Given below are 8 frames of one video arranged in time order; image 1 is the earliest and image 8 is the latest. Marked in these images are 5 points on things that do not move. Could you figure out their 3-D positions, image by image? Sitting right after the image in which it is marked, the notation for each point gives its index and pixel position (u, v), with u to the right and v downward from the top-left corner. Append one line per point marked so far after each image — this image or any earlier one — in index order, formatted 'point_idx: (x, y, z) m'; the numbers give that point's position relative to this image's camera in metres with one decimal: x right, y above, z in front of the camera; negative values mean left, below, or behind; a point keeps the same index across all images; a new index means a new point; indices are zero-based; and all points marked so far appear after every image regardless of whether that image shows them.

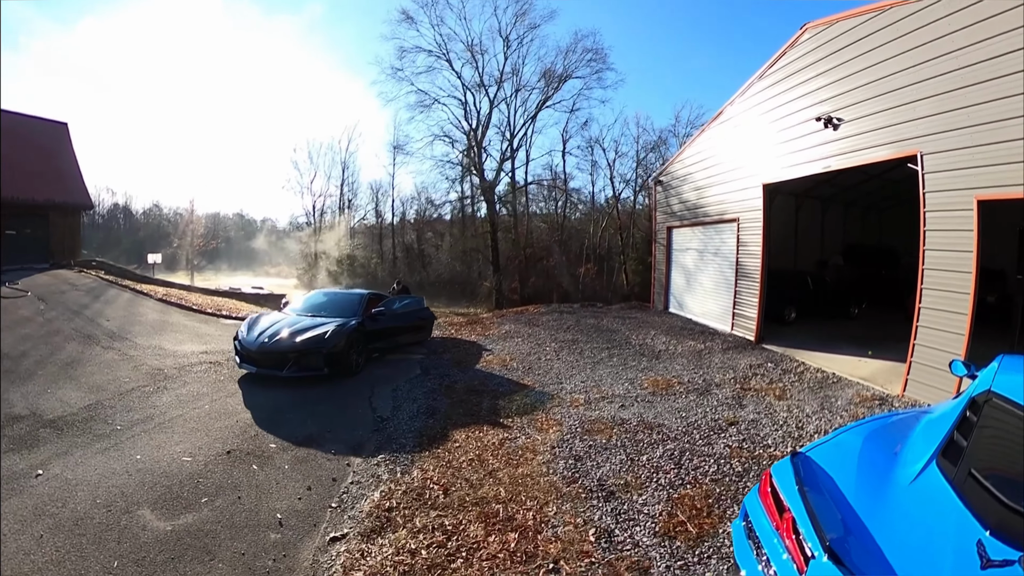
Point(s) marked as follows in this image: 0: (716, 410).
0: (+2.4, -1.2, +5.2) m
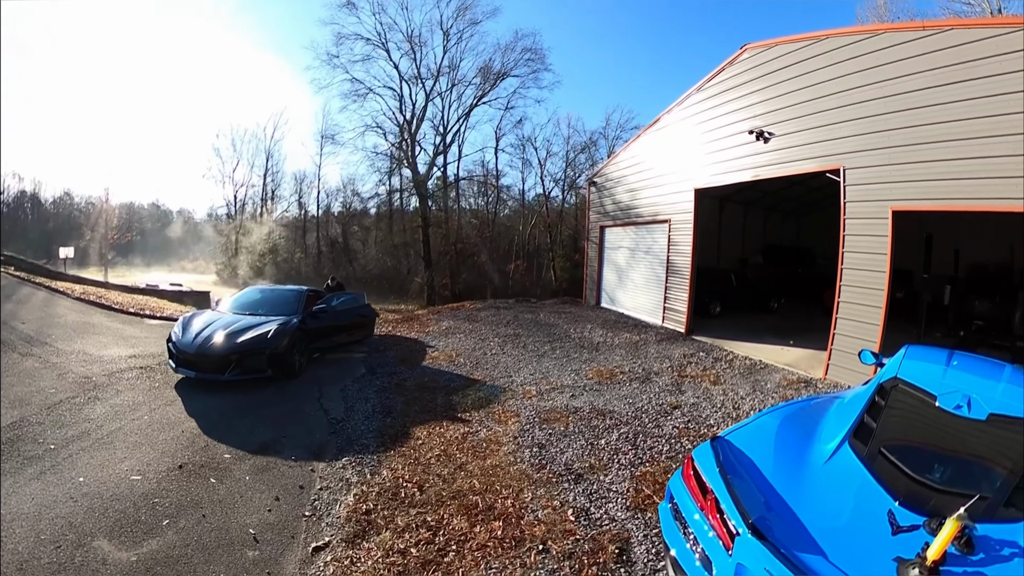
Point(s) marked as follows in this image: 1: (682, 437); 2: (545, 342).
0: (+1.9, -1.2, +5.7) m
1: (+1.6, -1.4, +4.4) m
2: (+0.6, -0.9, +7.7) m
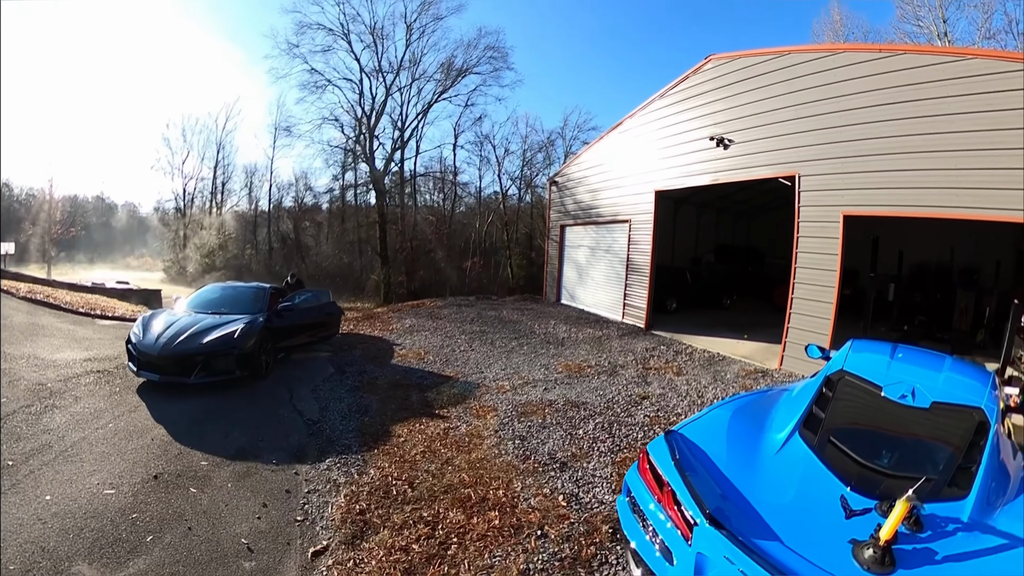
0: (+1.5, -1.2, +5.9) m
1: (+1.4, -1.4, +4.7) m
2: (+0.1, -0.8, +7.8) m
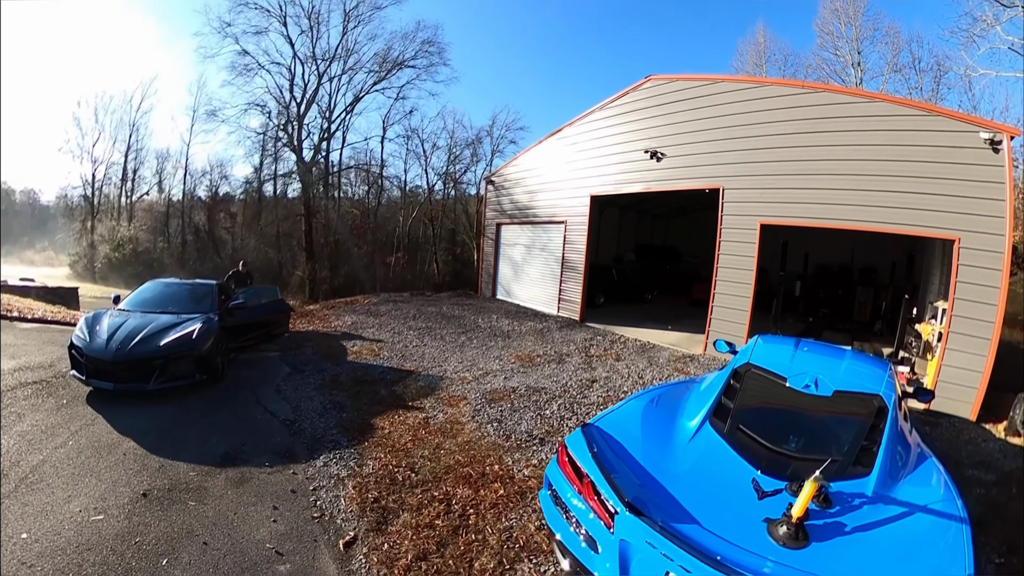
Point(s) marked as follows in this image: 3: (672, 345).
0: (+1.0, -1.1, +6.6) m
1: (+1.1, -1.4, +5.4) m
2: (-0.8, -0.7, +8.2) m
3: (+2.5, -0.9, +7.4) m
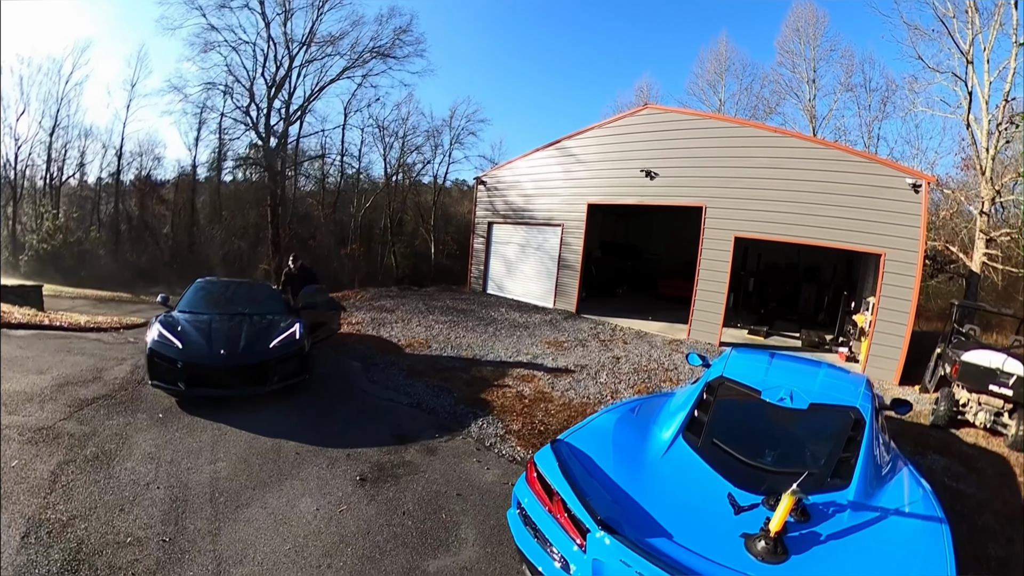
0: (+1.5, -1.1, +7.9) m
1: (+1.9, -1.4, +6.8) m
2: (-0.6, -0.7, +9.1) m
3: (+2.8, -0.8, +9.1) m
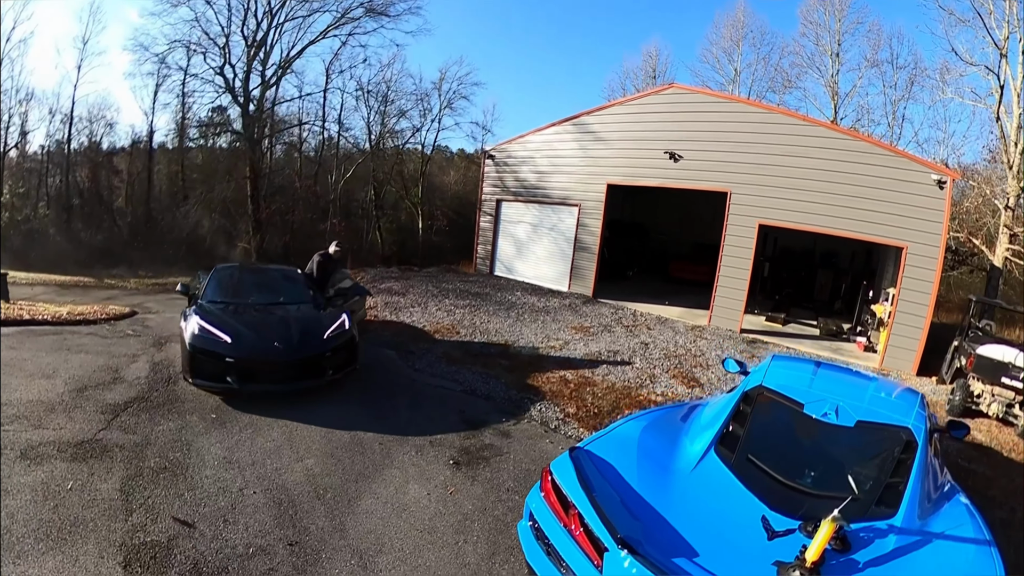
0: (+2.0, -0.8, +8.0) m
1: (+2.5, -1.2, +6.9) m
2: (-0.2, -0.4, +8.9) m
3: (+3.2, -0.5, +9.2) m
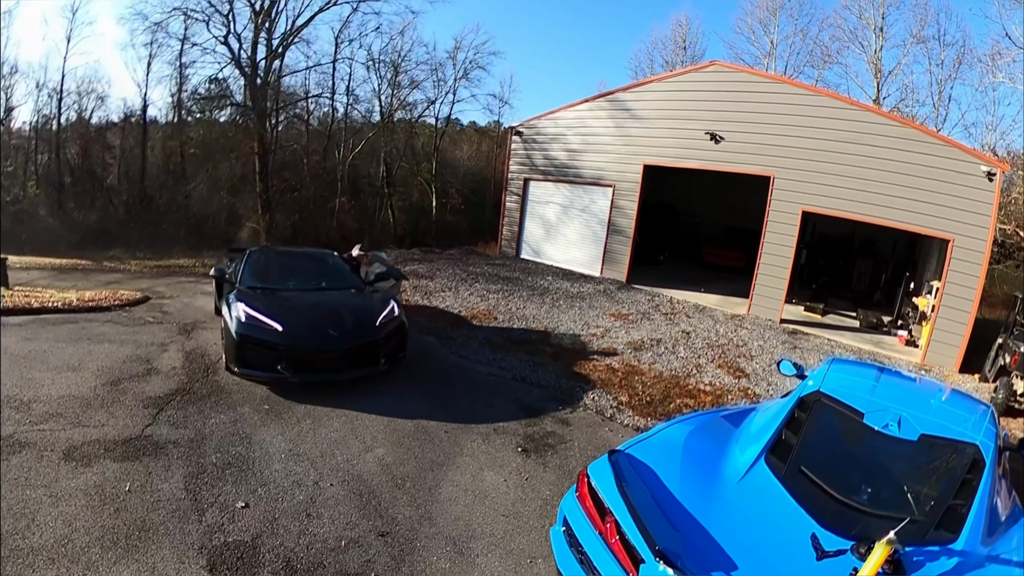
0: (+2.6, -0.6, +7.7) m
1: (+3.1, -1.0, +6.6) m
2: (+0.4, -0.1, +8.5) m
3: (+3.8, -0.2, +9.0) m
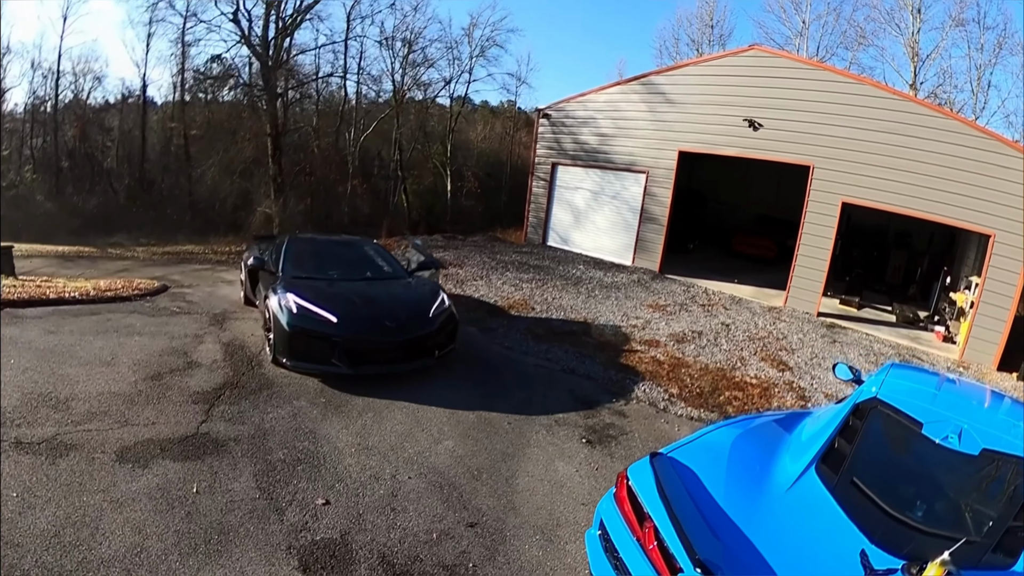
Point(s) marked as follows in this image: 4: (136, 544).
0: (+3.2, -0.4, +7.5) m
1: (+3.7, -0.8, +6.4) m
2: (+1.0, +0.1, +8.3) m
3: (+4.4, 0.0, +8.7) m
4: (-2.0, -1.4, +2.6) m
